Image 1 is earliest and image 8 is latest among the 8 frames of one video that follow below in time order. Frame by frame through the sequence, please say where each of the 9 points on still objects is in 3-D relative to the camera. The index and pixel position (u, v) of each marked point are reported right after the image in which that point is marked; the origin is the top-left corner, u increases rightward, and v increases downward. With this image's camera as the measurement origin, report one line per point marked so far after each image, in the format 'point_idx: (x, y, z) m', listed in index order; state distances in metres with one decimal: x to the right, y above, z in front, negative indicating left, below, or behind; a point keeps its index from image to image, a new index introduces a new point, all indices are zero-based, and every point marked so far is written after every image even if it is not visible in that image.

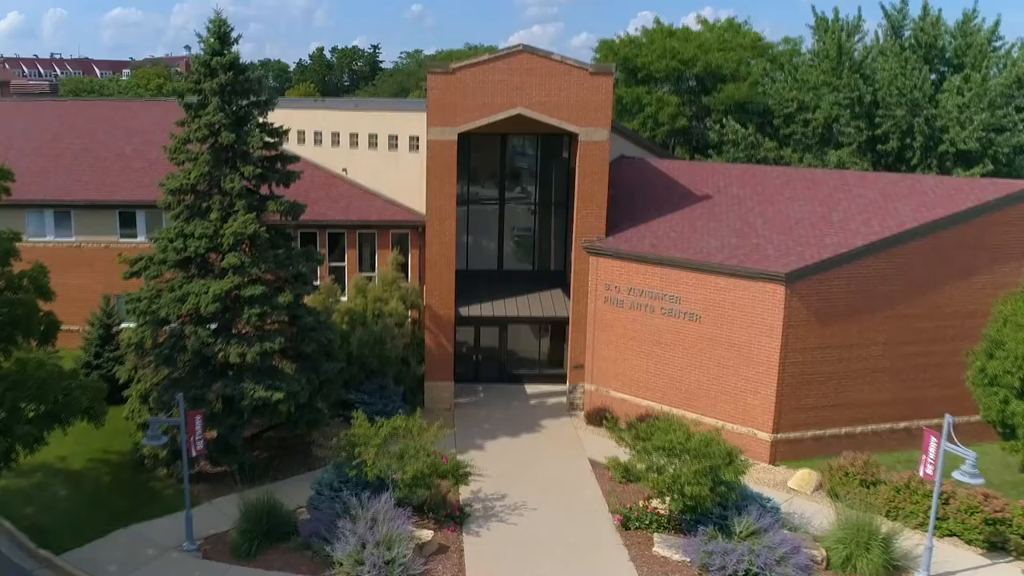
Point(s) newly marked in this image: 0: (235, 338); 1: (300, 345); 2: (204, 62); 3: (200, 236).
0: (-5.5, -1.0, +18.5) m
1: (-4.4, -1.2, +19.5) m
2: (-6.2, +4.5, +18.8) m
3: (-6.2, +1.0, +18.6) m
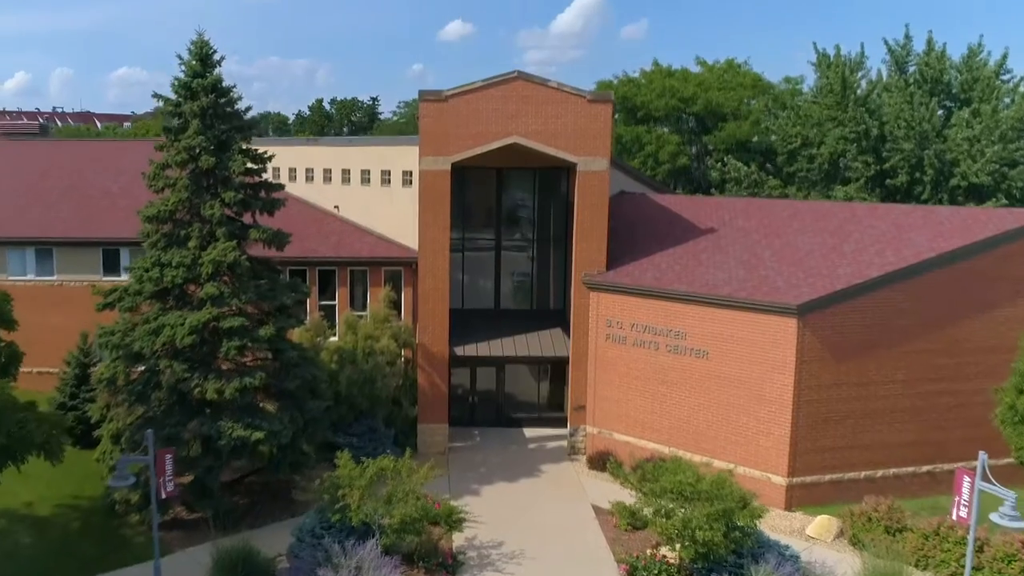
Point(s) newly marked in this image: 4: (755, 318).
0: (-5.5, -1.6, +17.3) m
1: (-4.5, -1.8, +18.3) m
2: (-6.3, +3.9, +18.0) m
3: (-6.3, +0.4, +17.6) m
4: (+5.0, -0.6, +19.5) m
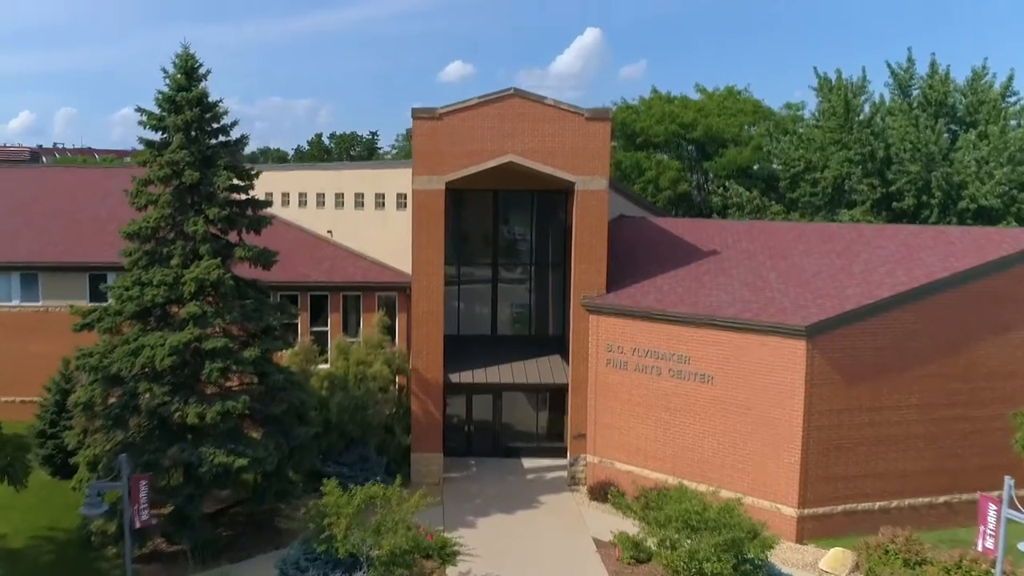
0: (-5.6, -1.9, +16.5) m
1: (-4.5, -2.2, +17.5) m
2: (-6.4, +3.5, +17.4) m
3: (-6.3, +0.1, +16.8) m
4: (+5.0, -1.0, +18.7) m
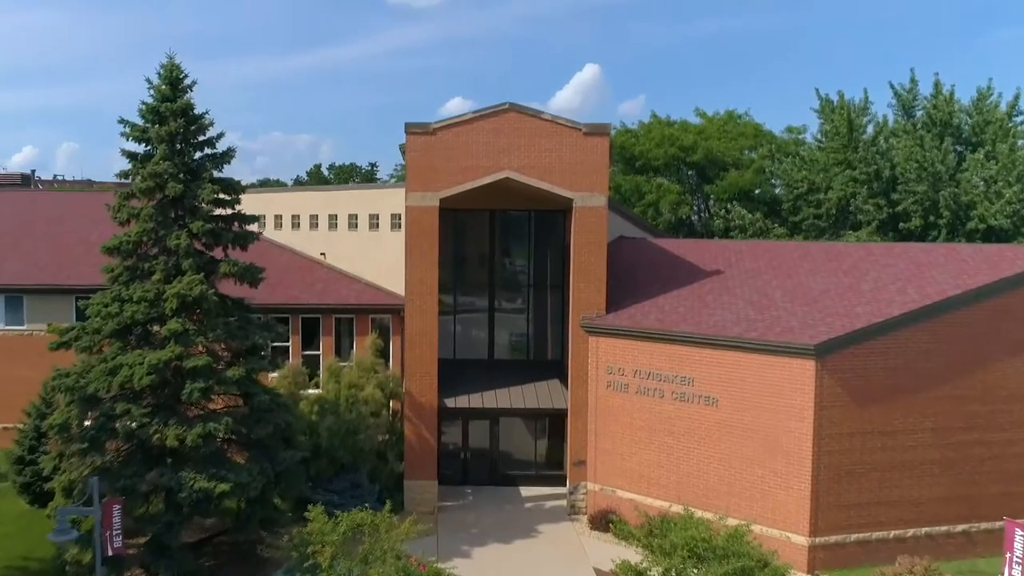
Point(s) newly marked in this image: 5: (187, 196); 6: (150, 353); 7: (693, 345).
0: (-5.7, -2.2, +15.7) m
1: (-4.6, -2.5, +16.7) m
2: (-6.4, +3.2, +16.8) m
3: (-6.4, -0.2, +16.1) m
4: (+4.9, -1.4, +18.0) m
5: (-5.8, +1.6, +16.8) m
6: (-6.1, -1.1, +15.7) m
7: (+3.7, -1.2, +19.2) m
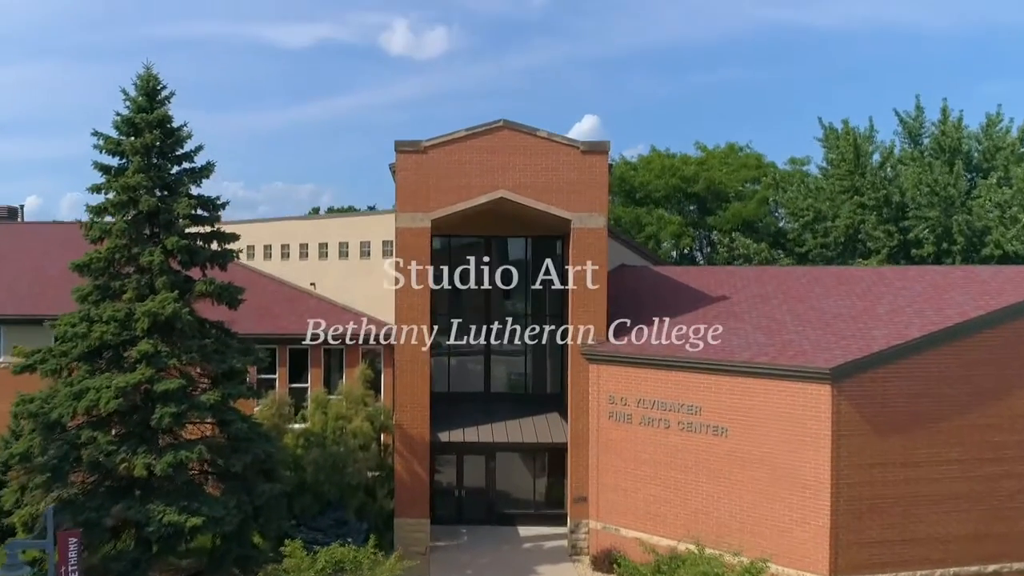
0: (-5.7, -2.5, +14.6) m
1: (-4.7, -2.8, +15.5) m
2: (-6.5, +2.9, +15.9) m
3: (-6.5, -0.5, +15.1) m
4: (+4.8, -1.8, +16.9) m
5: (-5.9, +1.3, +15.8) m
6: (-6.1, -1.4, +14.7) m
7: (+3.6, -1.6, +18.1) m
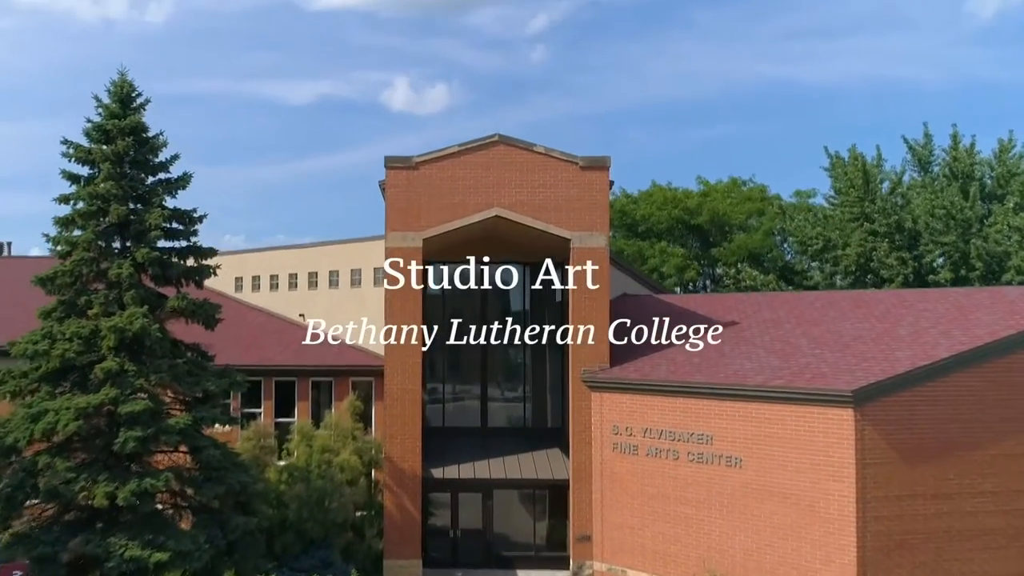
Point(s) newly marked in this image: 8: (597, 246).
0: (-5.8, -2.7, +13.4) m
1: (-4.7, -3.1, +14.3) m
2: (-6.6, +2.6, +15.0) m
3: (-6.5, -0.7, +13.9) m
4: (+4.8, -2.1, +15.7) m
5: (-5.9, +1.0, +14.8) m
6: (-6.2, -1.6, +13.5) m
7: (+3.6, -2.0, +16.9) m
8: (+1.7, +0.8, +19.0) m
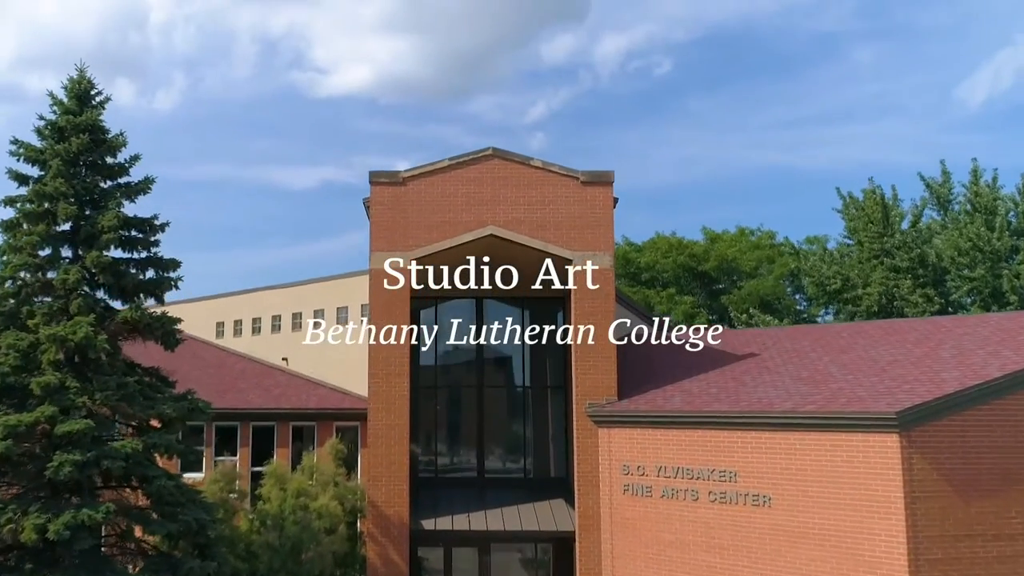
0: (-5.8, -2.7, +11.5) m
1: (-4.7, -3.2, +12.3) m
2: (-6.6, +2.4, +13.5) m
3: (-6.6, -0.8, +12.2) m
4: (+4.8, -2.2, +13.8) m
5: (-6.0, +0.9, +13.2) m
6: (-6.2, -1.6, +11.7) m
7: (+3.6, -2.2, +15.1) m
8: (+1.7, +0.4, +17.4) m
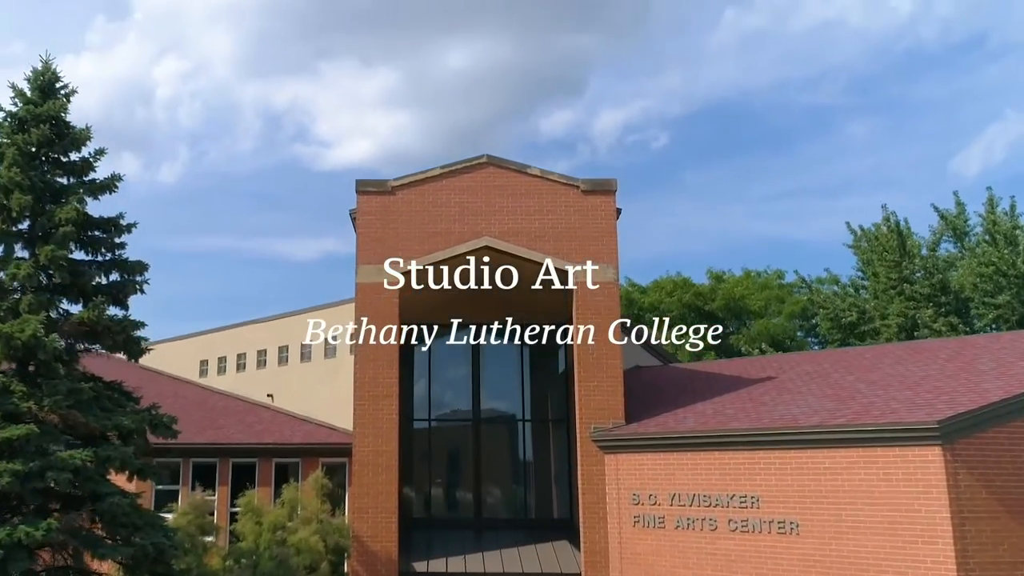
0: (-5.8, -2.5, +10.1) m
1: (-4.8, -3.1, +10.9) m
2: (-6.7, +2.4, +12.5) m
3: (-6.6, -0.7, +10.9) m
4: (+4.7, -2.2, +12.4) m
5: (-6.0, +0.9, +12.0) m
6: (-6.2, -1.5, +10.3) m
7: (+3.5, -2.3, +13.7) m
8: (+1.7, +0.1, +16.2) m
